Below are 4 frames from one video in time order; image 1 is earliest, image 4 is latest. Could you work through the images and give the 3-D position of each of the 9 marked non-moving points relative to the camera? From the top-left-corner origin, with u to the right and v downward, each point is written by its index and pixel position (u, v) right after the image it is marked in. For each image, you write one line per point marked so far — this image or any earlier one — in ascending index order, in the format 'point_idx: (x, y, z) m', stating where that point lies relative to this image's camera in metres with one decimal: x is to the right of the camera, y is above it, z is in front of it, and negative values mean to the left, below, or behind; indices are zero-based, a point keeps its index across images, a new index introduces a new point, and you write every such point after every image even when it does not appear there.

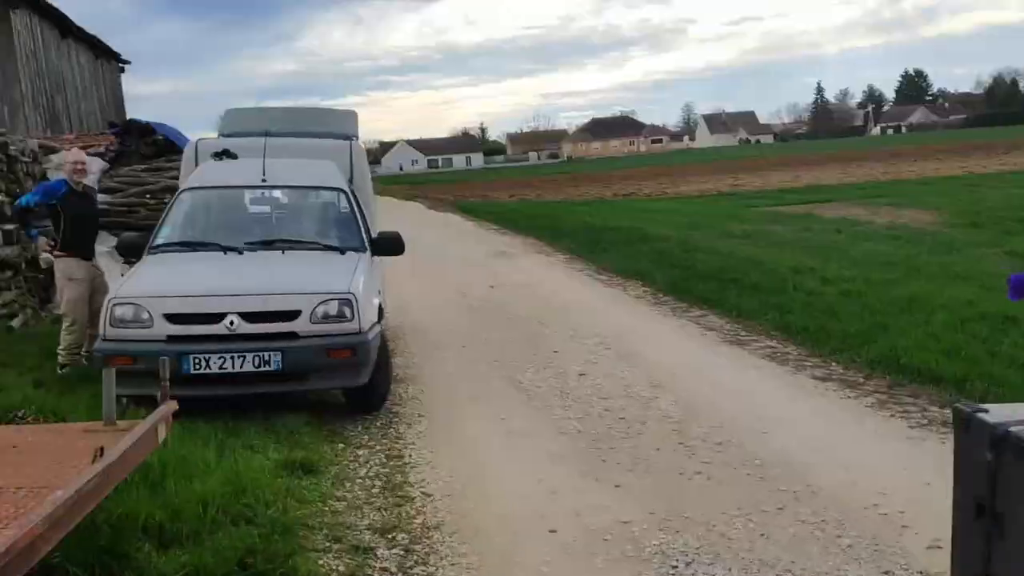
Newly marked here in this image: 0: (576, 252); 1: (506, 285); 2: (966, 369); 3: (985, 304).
0: (+1.0, +0.6, +14.6) m
1: (-0.1, 0.0, +10.8) m
2: (+3.0, -0.5, +5.9) m
3: (+4.5, -0.1, +8.5) m
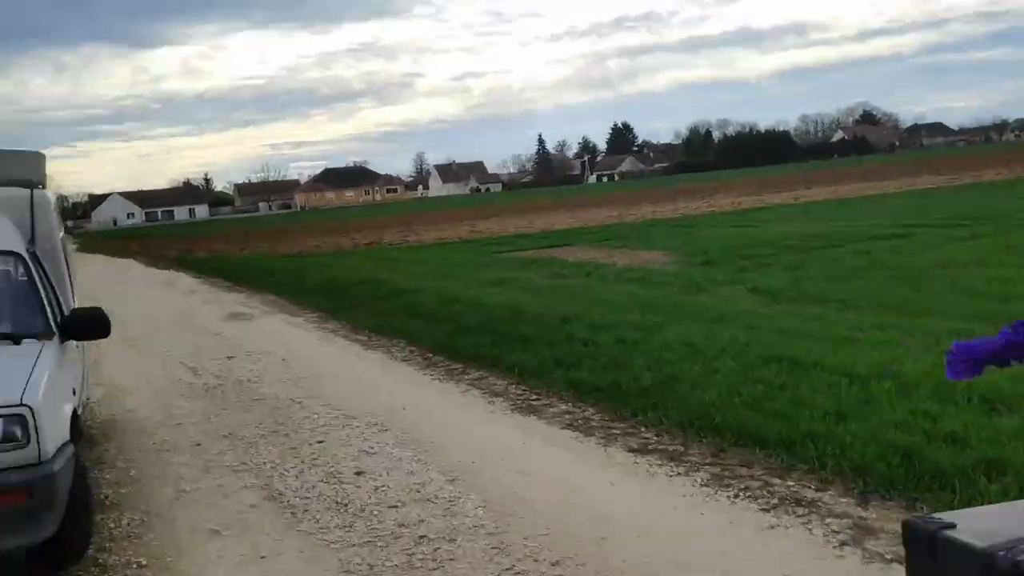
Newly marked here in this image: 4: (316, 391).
0: (-2.8, -0.3, +13.2) m
1: (-2.7, -0.7, +9.2) m
2: (+1.6, -0.8, +5.4) m
3: (+2.3, -0.5, +8.3) m
4: (-1.6, -0.8, +7.2) m
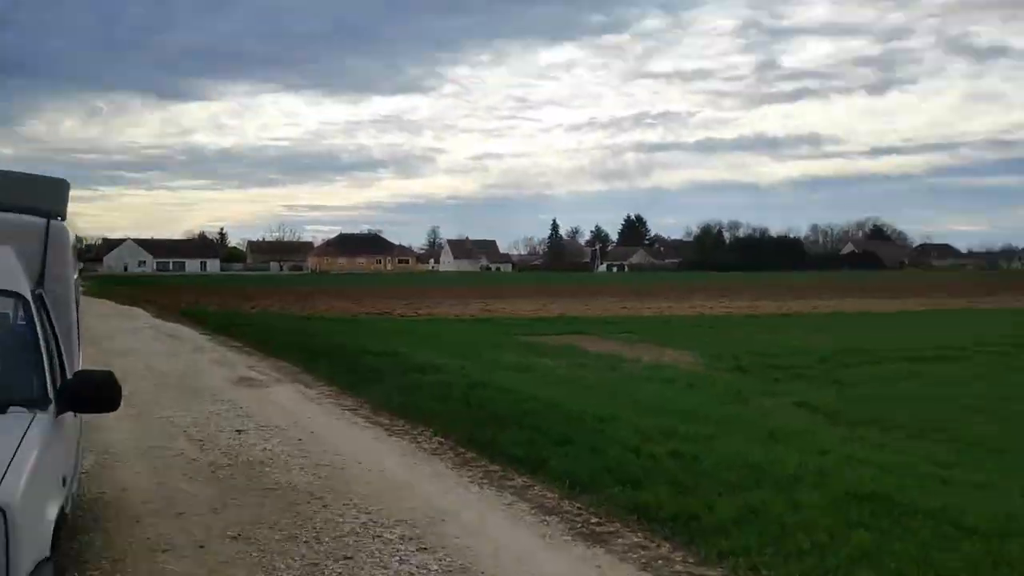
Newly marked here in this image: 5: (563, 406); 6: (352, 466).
0: (-2.3, -1.3, +12.2) m
1: (-2.3, -1.3, +8.2) m
2: (+2.0, -1.5, +4.4) m
3: (+2.7, -1.5, +7.4) m
4: (-1.2, -1.4, +6.3) m
5: (+0.6, -1.4, +10.3) m
6: (-1.2, -1.4, +6.9) m
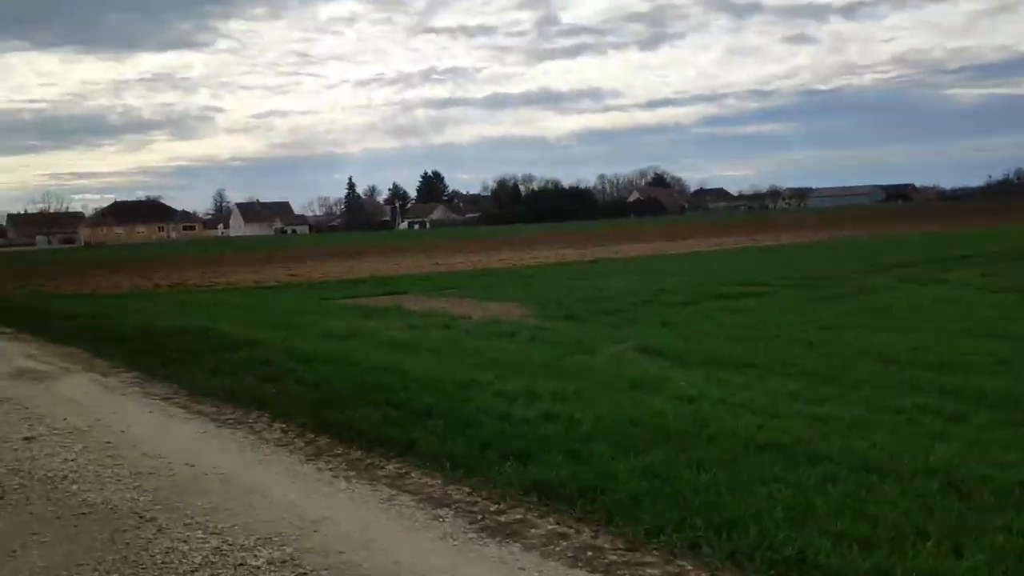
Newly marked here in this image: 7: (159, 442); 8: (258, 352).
0: (-4.4, -0.9, +10.6) m
1: (-3.5, -1.1, +6.7) m
2: (+1.6, -1.2, +3.9) m
3: (+1.6, -1.1, +7.0) m
4: (-1.9, -1.2, +5.1) m
5: (-1.1, -0.9, +9.4) m
6: (-2.1, -1.2, +5.7) m
7: (-2.6, -1.1, +6.5) m
8: (-3.2, -0.8, +11.3) m
